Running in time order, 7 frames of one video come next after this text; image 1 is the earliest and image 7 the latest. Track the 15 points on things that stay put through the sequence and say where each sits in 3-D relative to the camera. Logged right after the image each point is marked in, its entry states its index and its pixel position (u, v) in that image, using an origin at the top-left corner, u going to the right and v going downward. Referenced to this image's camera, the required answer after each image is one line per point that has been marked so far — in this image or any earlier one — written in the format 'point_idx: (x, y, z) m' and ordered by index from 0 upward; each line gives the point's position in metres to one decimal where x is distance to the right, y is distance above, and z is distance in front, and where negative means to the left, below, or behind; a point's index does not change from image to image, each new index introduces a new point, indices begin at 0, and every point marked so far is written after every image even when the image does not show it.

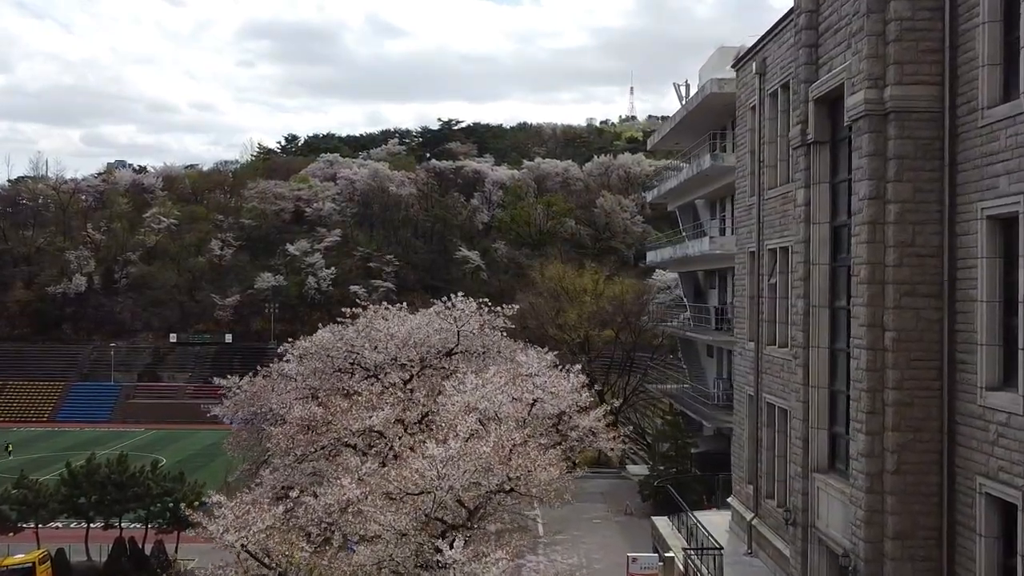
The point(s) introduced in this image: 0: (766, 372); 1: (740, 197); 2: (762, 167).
0: (+3.0, -1.0, +13.8) m
1: (+3.1, +1.2, +15.6) m
2: (+3.1, +1.5, +14.2) m
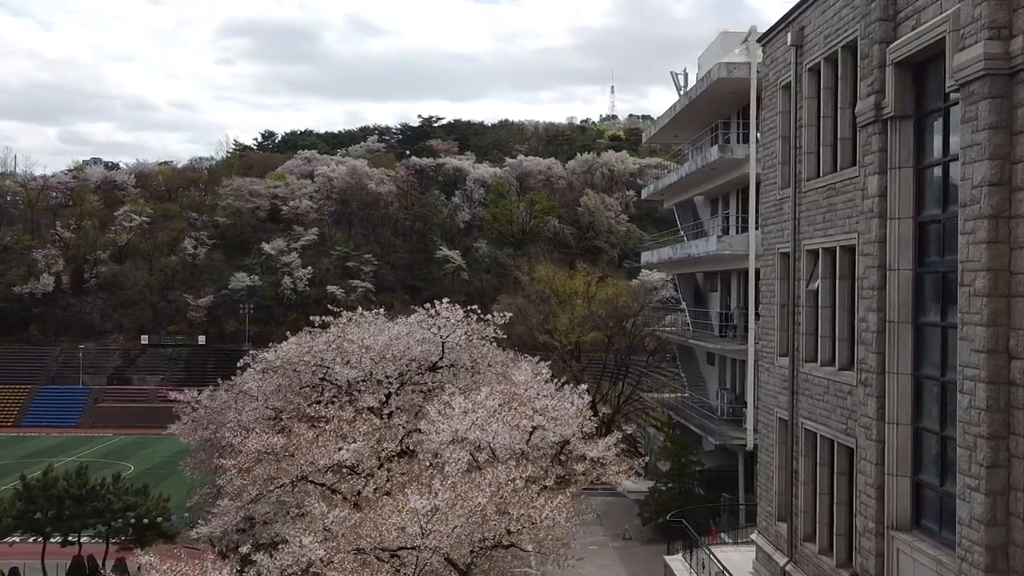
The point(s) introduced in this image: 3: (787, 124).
0: (+3.0, -1.1, +11.8) m
1: (+3.0, +1.1, +13.6) m
2: (+3.0, +1.4, +12.2) m
3: (+3.1, +1.8, +12.9) m
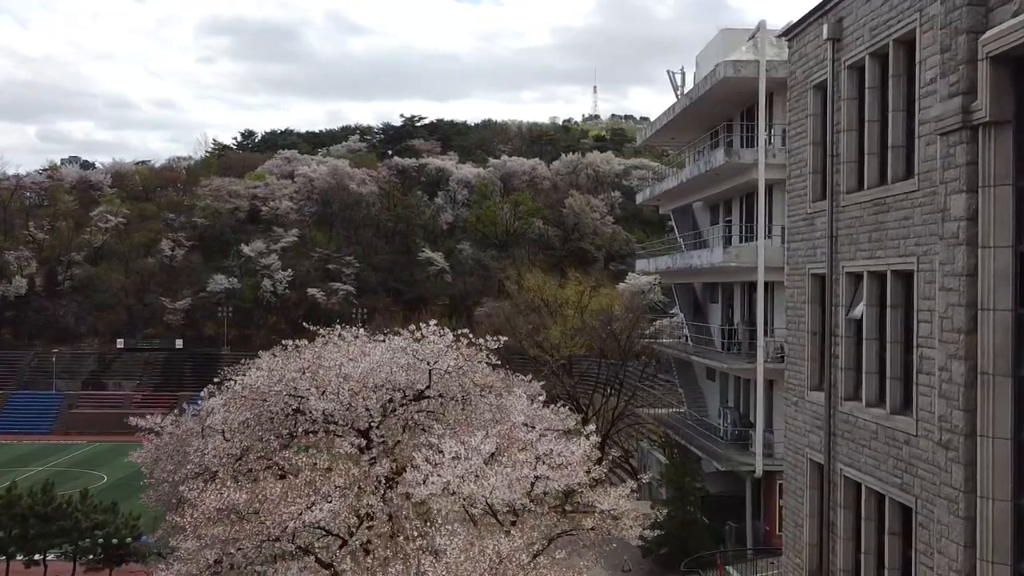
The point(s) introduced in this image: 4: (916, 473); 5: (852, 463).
0: (+3.0, -1.3, +10.3) m
1: (+2.9, +0.9, +12.1) m
2: (+3.0, +1.2, +10.7) m
3: (+3.0, +1.6, +11.5) m
4: (+3.0, -1.4, +8.8) m
5: (+3.0, -1.5, +10.1) m
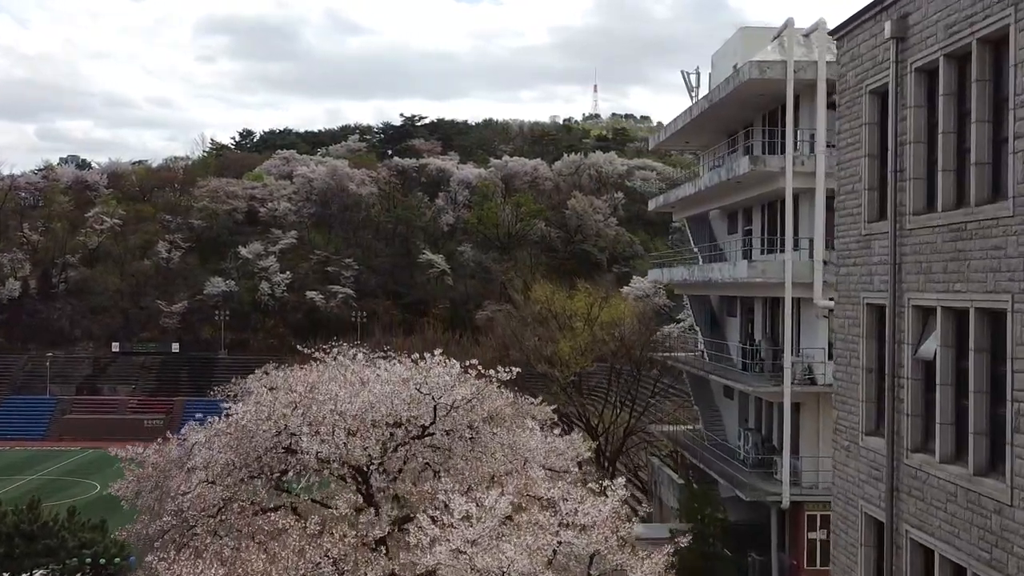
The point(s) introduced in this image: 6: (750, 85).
0: (+3.1, -1.6, +9.0) m
1: (+3.1, +0.6, +10.8) m
2: (+3.2, +0.9, +9.4) m
3: (+3.2, +1.3, +10.1) m
4: (+3.2, -1.7, +7.4) m
5: (+3.1, -1.8, +8.8) m
6: (+3.8, +3.3, +18.6) m
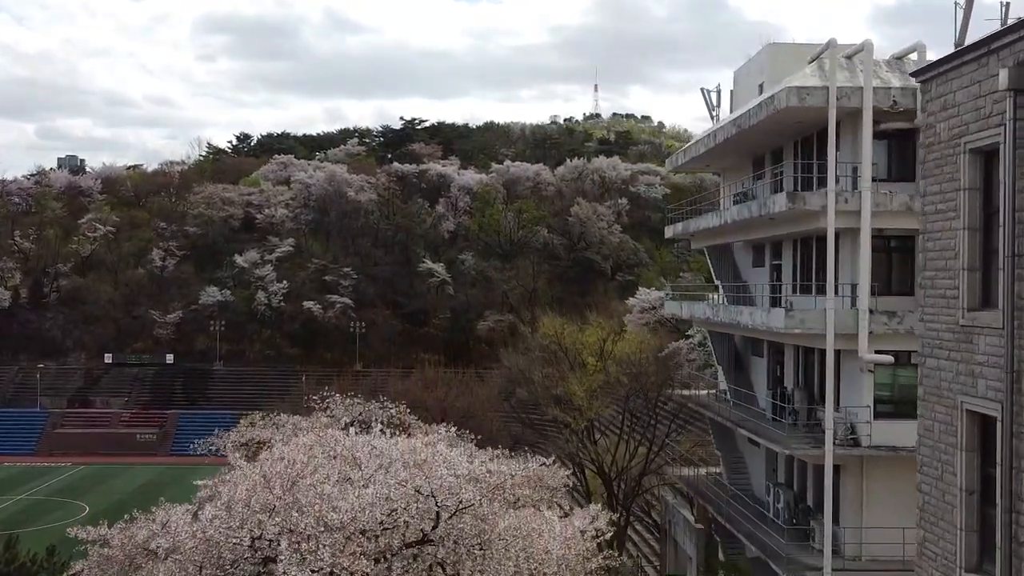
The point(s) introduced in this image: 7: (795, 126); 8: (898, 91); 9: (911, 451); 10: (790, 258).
0: (+3.3, -2.4, +7.2) m
1: (+3.2, -0.1, +8.9) m
2: (+3.3, +0.2, +7.5) m
3: (+3.4, +0.6, +8.3) m
4: (+3.3, -2.4, +5.6) m
5: (+3.3, -2.5, +7.0) m
6: (+4.0, +2.5, +16.8) m
7: (+4.5, +2.6, +18.4) m
8: (+5.5, +2.8, +16.4) m
9: (+5.6, -2.3, +16.3) m
10: (+4.8, +0.5, +19.9) m
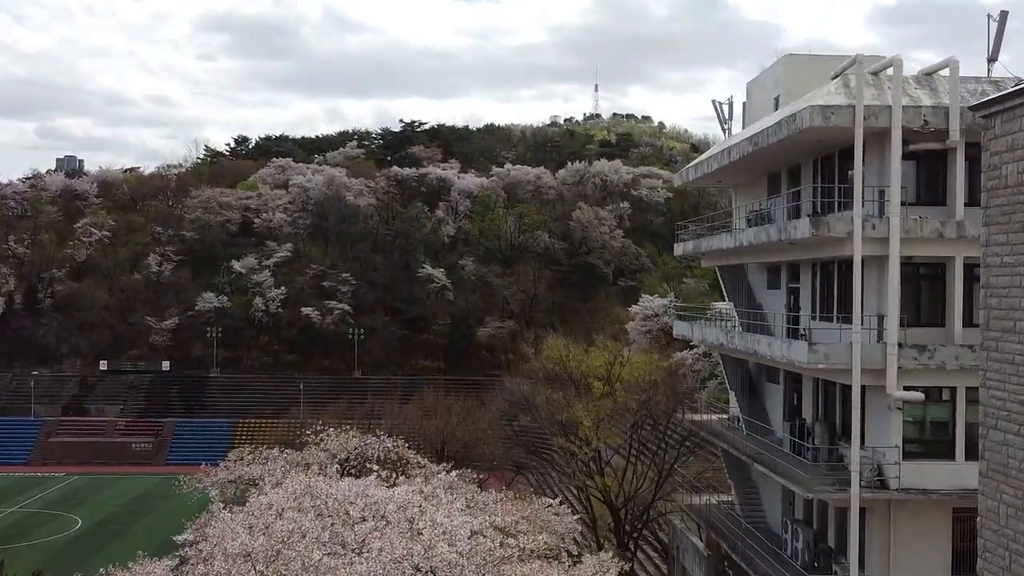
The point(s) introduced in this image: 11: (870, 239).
0: (+3.3, -2.8, +6.1) m
1: (+3.3, -0.5, +7.9) m
2: (+3.4, -0.3, +6.5) m
3: (+3.4, +0.1, +7.3) m
4: (+3.4, -2.8, +4.5) m
5: (+3.3, -3.0, +5.9) m
6: (+4.1, +2.1, +15.8) m
7: (+4.6, +2.1, +17.3) m
8: (+5.5, +2.4, +15.3) m
9: (+5.7, -2.7, +15.3) m
10: (+4.8, +0.1, +18.8) m
11: (+4.8, +0.7, +15.5) m
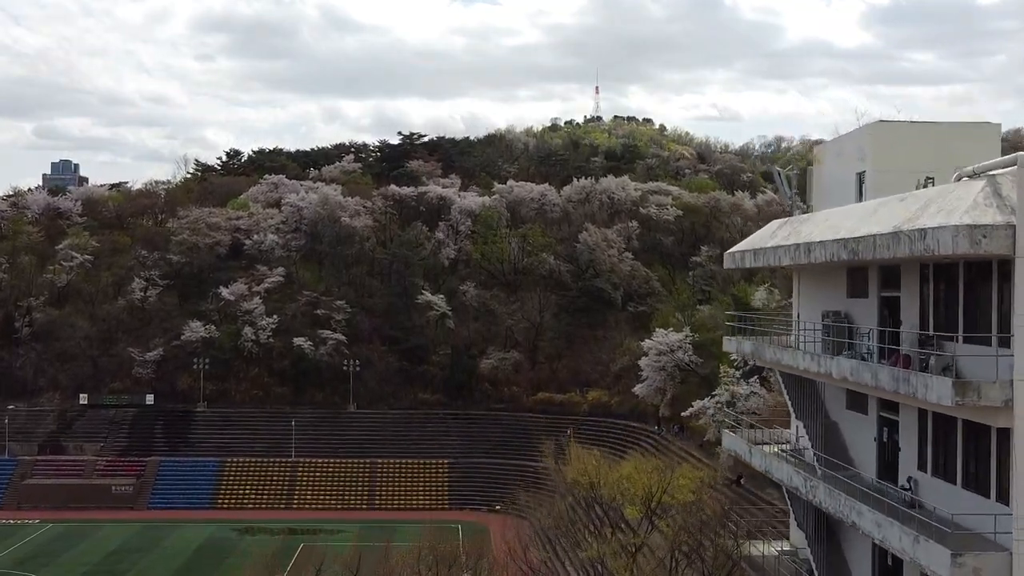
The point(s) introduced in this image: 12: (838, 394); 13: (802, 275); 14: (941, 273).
0: (+3.6, -4.6, +1.9) m
1: (+3.6, -2.4, +3.7) m
2: (+3.7, -2.1, +2.3) m
3: (+3.7, -1.7, +3.0) m
4: (+3.7, -4.7, +0.3) m
5: (+3.6, -4.8, +1.7) m
6: (+4.4, +0.3, +11.5) m
7: (+4.9, +0.3, +13.1) m
8: (+5.8, +0.5, +11.1) m
9: (+6.0, -4.5, +11.1) m
10: (+5.1, -1.7, +14.6) m
11: (+5.1, -1.2, +11.3) m
12: (+4.9, -1.6, +17.3) m
13: (+4.7, +0.3, +19.0) m
14: (+5.2, +0.1, +14.1) m
